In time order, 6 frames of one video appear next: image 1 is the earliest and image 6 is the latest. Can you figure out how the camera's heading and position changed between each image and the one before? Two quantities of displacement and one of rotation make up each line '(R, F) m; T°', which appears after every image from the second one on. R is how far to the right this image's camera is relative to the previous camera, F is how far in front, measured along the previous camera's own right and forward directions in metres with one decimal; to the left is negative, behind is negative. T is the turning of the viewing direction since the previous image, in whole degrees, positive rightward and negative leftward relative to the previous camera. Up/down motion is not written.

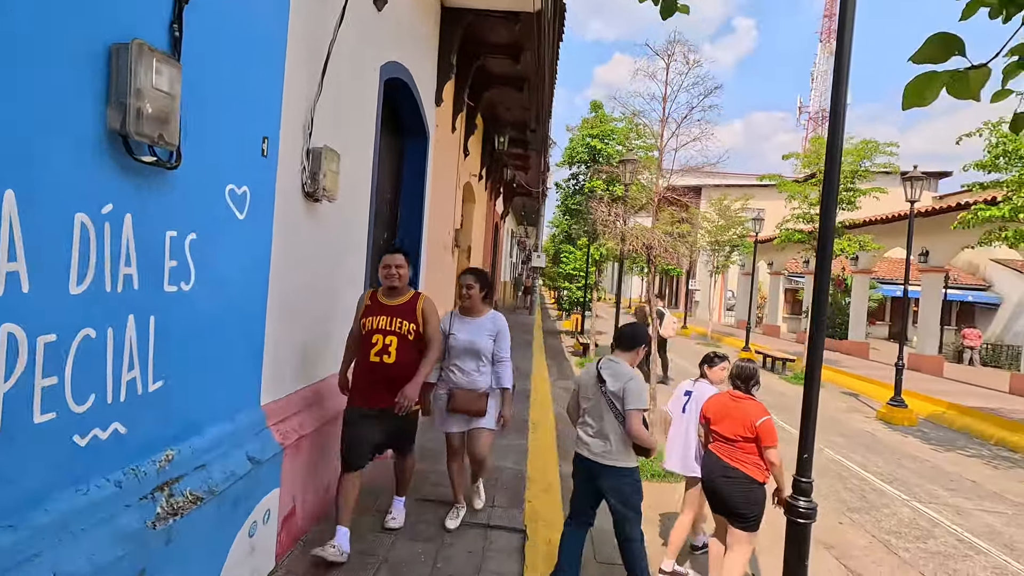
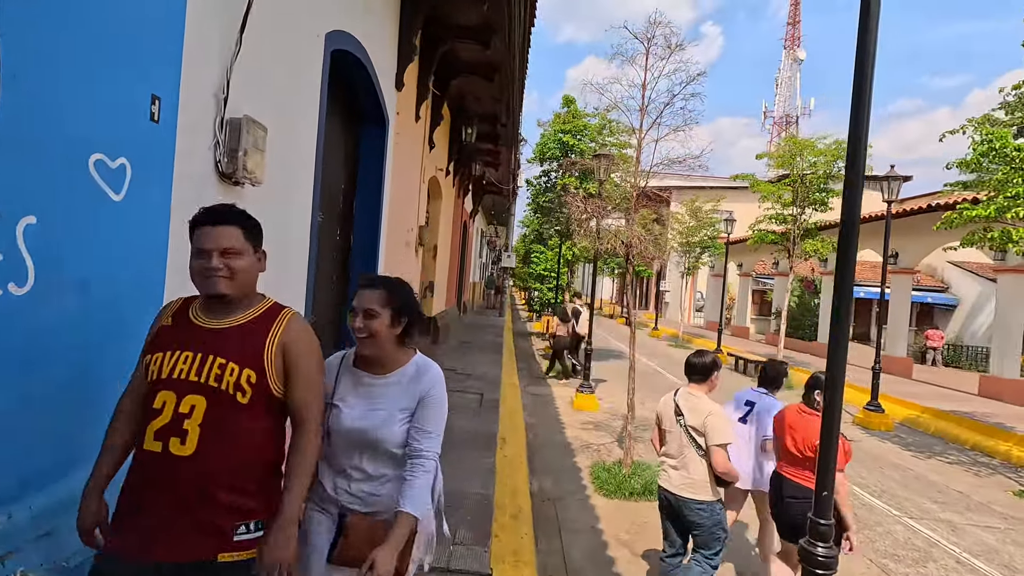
(0.0, +0.6) m; +3°
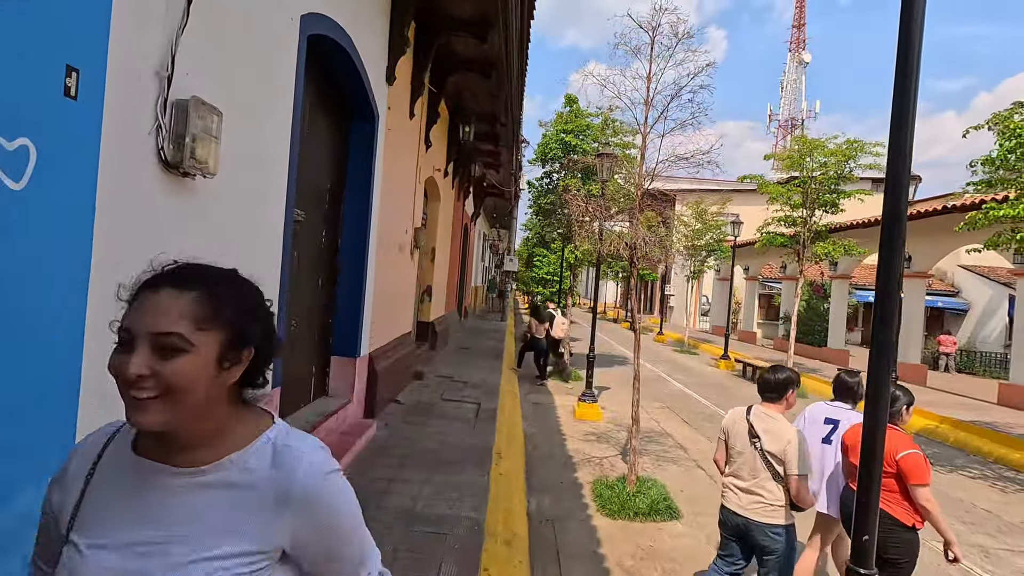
(+0.1, +0.4) m; 0°
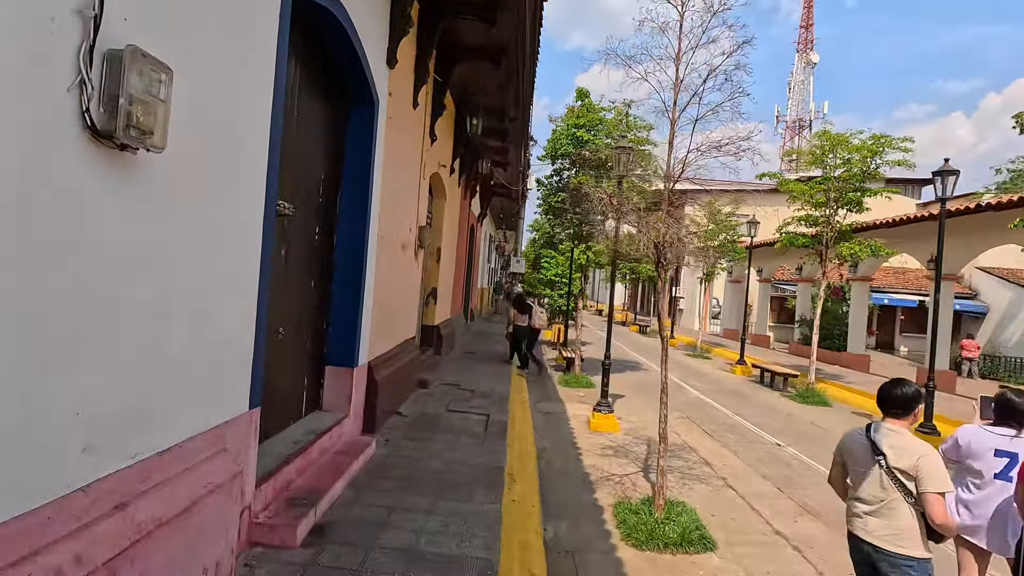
(-0.1, +0.6) m; -1°
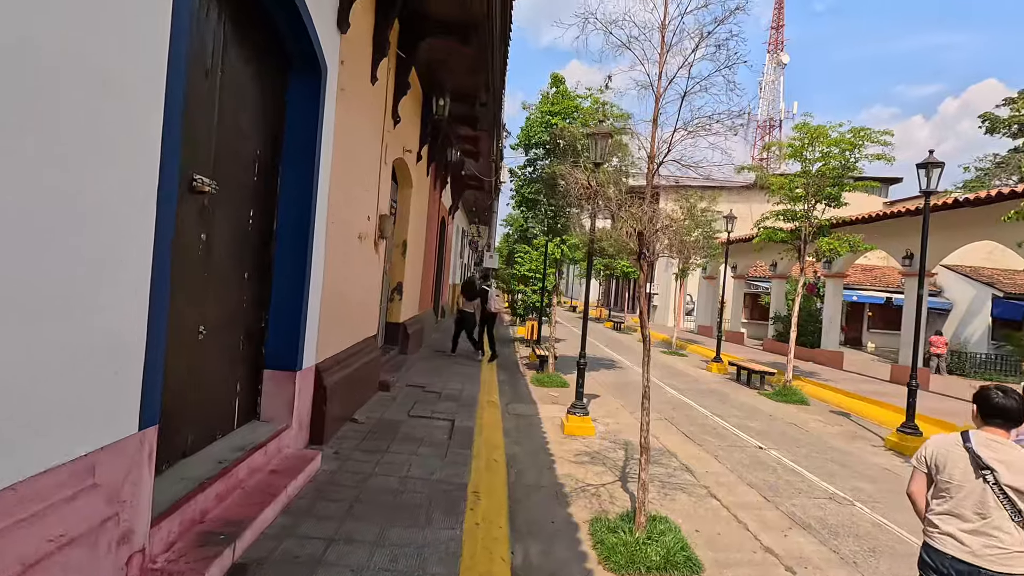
(+0.1, +0.6) m; +3°
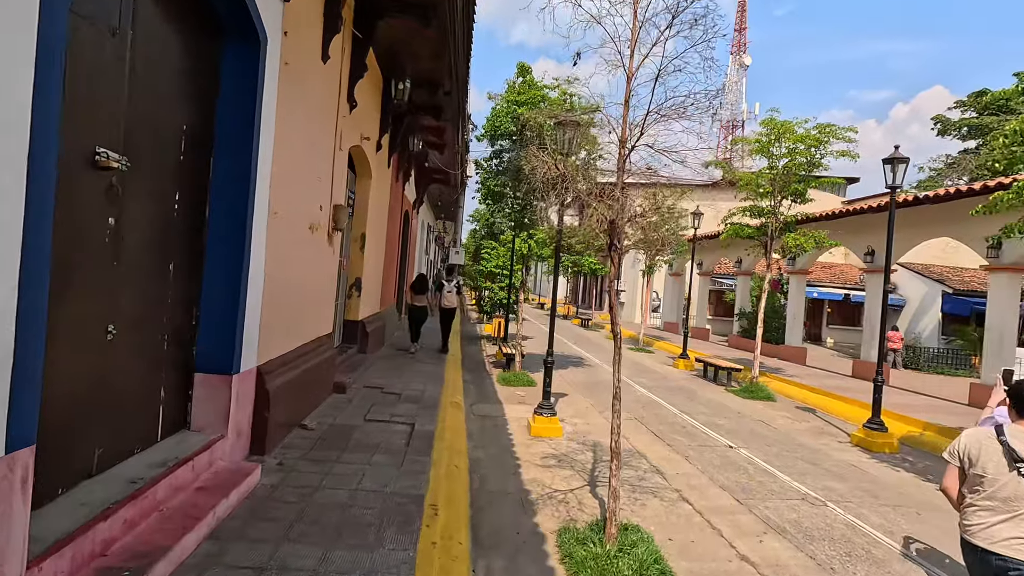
(+0.1, +0.4) m; +3°
